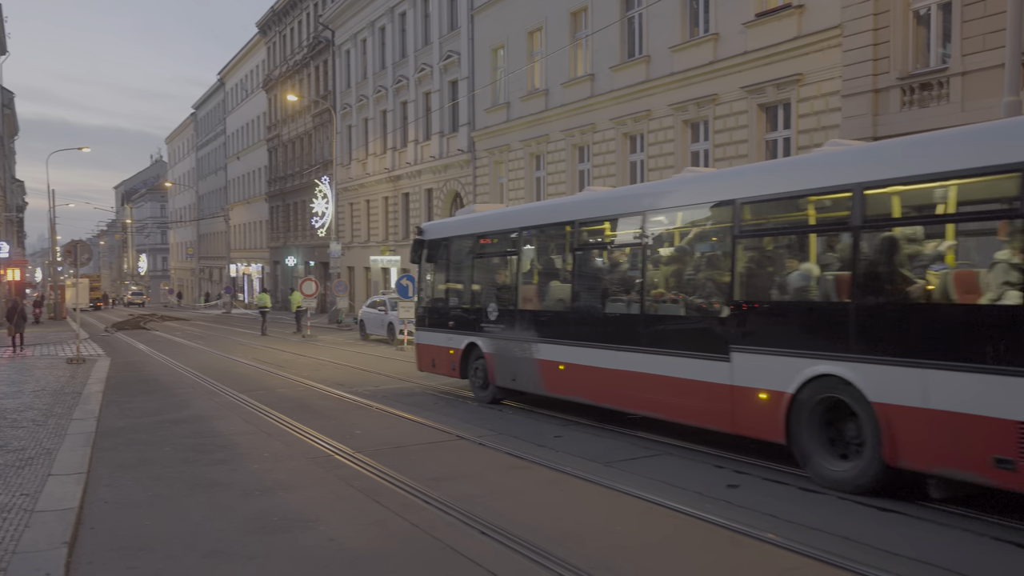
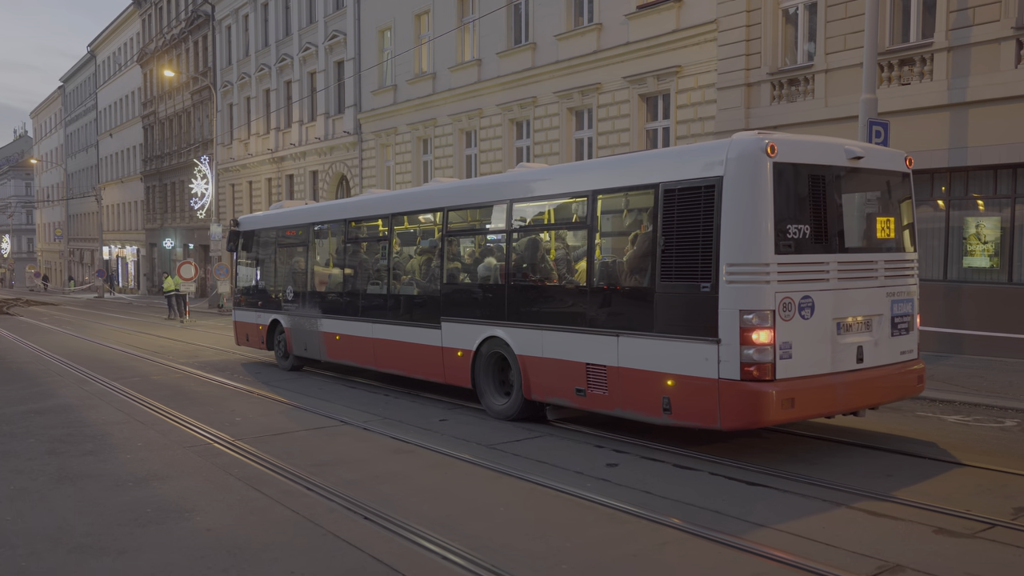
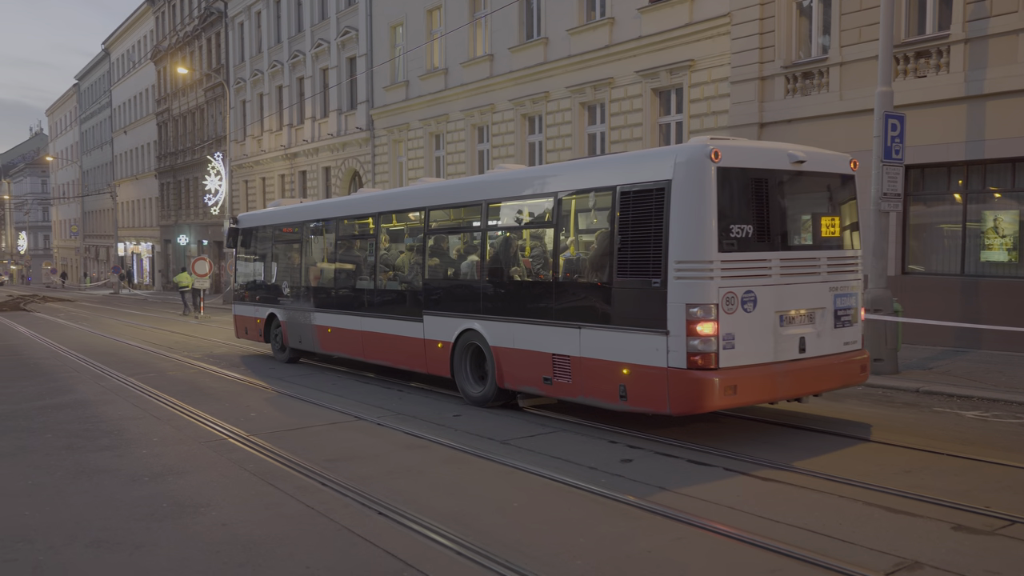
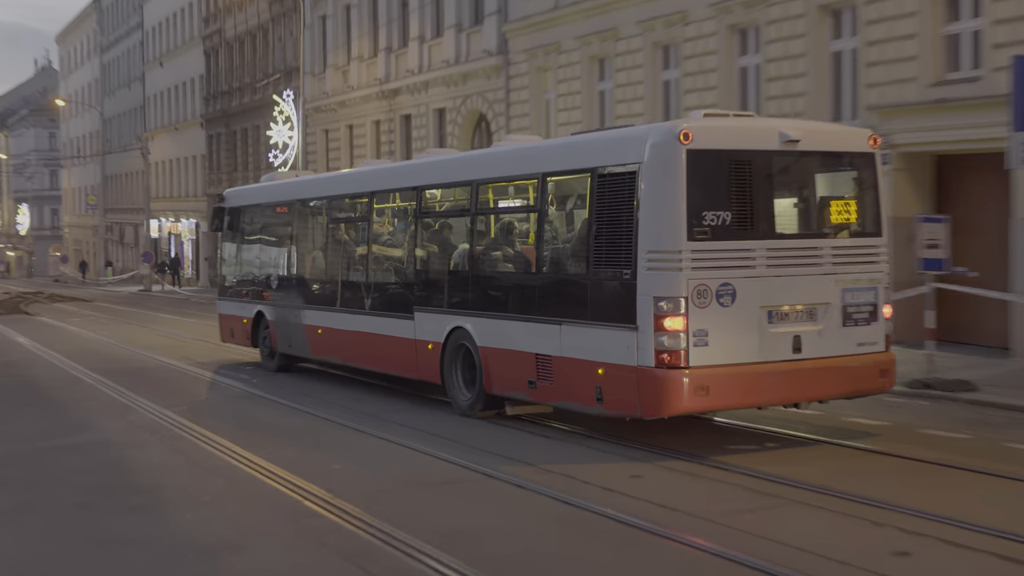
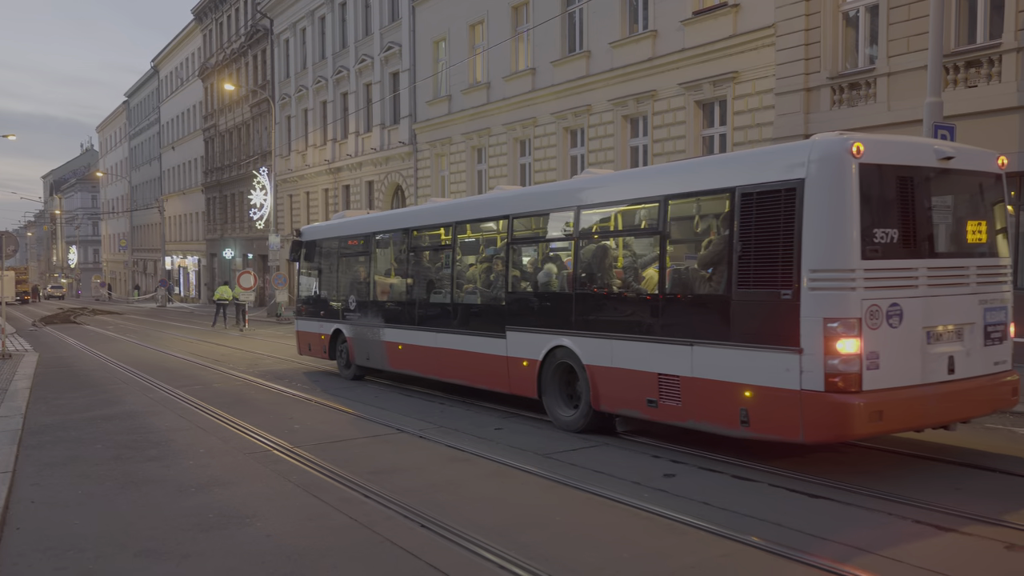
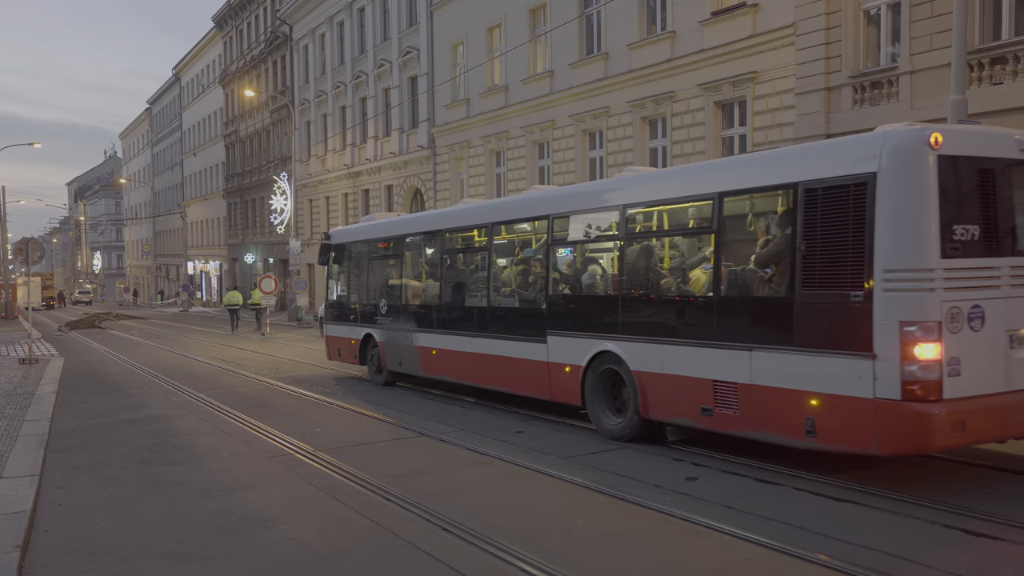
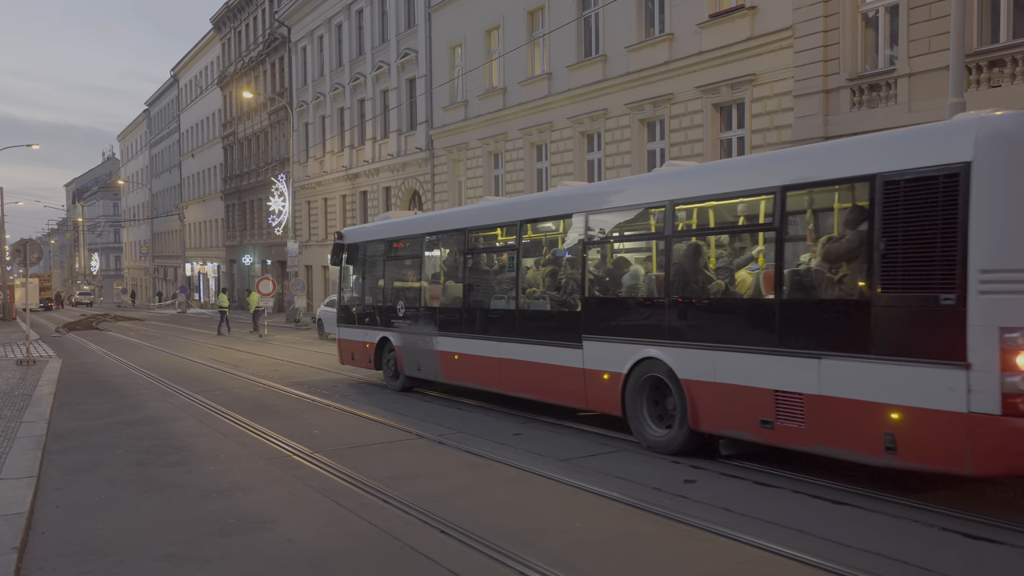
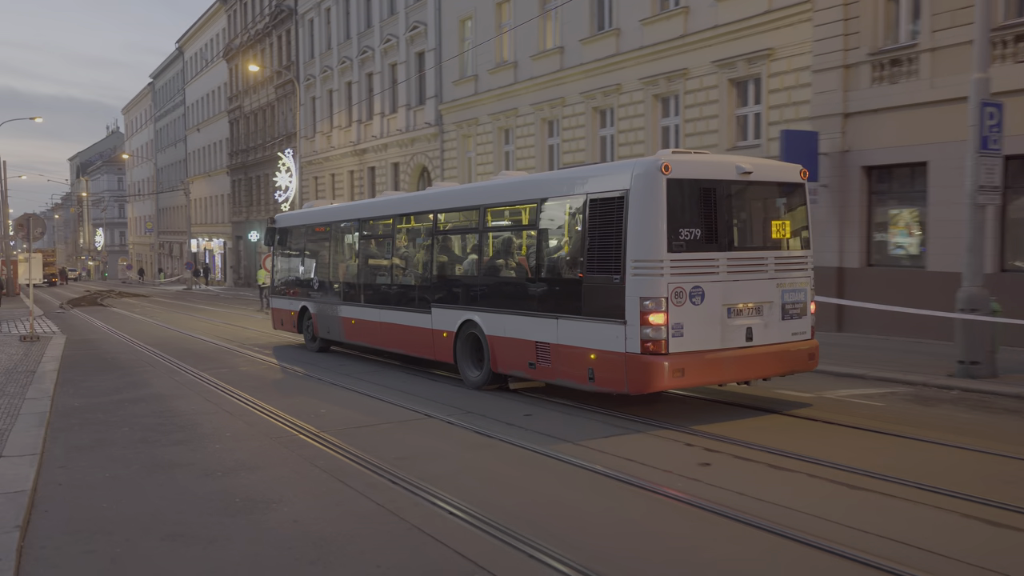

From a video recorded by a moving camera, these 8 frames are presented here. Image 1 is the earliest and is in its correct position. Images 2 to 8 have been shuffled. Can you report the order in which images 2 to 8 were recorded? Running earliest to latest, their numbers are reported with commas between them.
7, 6, 5, 2, 3, 8, 4
